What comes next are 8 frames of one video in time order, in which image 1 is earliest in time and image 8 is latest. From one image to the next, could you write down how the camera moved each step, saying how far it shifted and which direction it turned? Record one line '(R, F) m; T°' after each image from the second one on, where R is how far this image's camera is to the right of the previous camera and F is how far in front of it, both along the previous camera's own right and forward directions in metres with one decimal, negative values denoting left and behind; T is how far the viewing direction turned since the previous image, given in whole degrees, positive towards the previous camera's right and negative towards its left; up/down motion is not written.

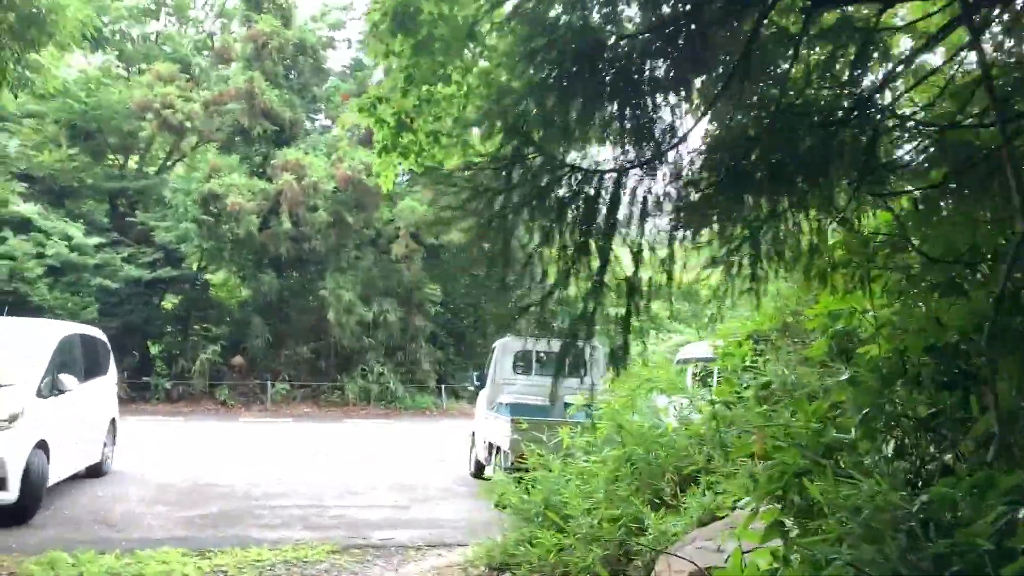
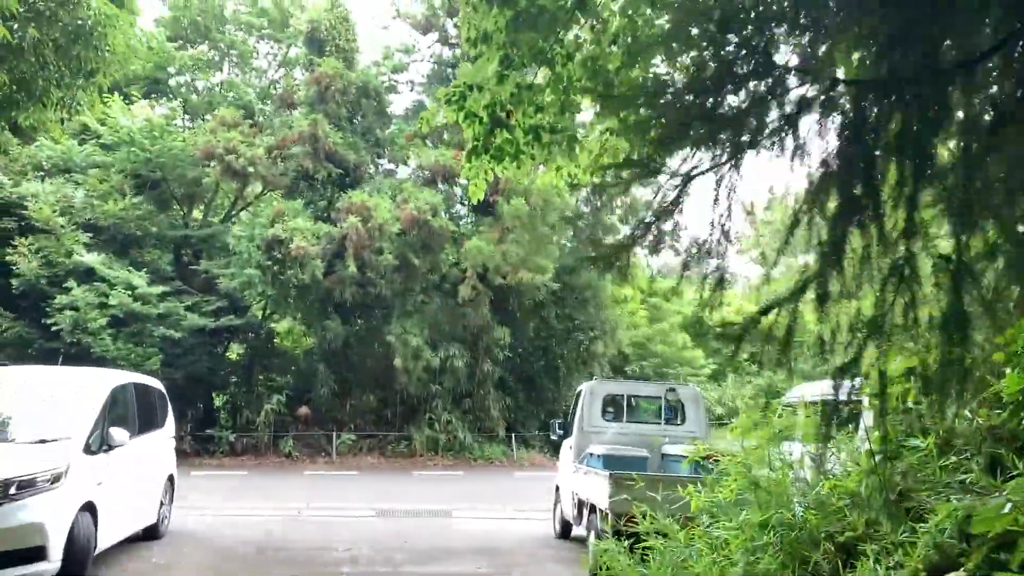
(-0.3, +0.9) m; -4°
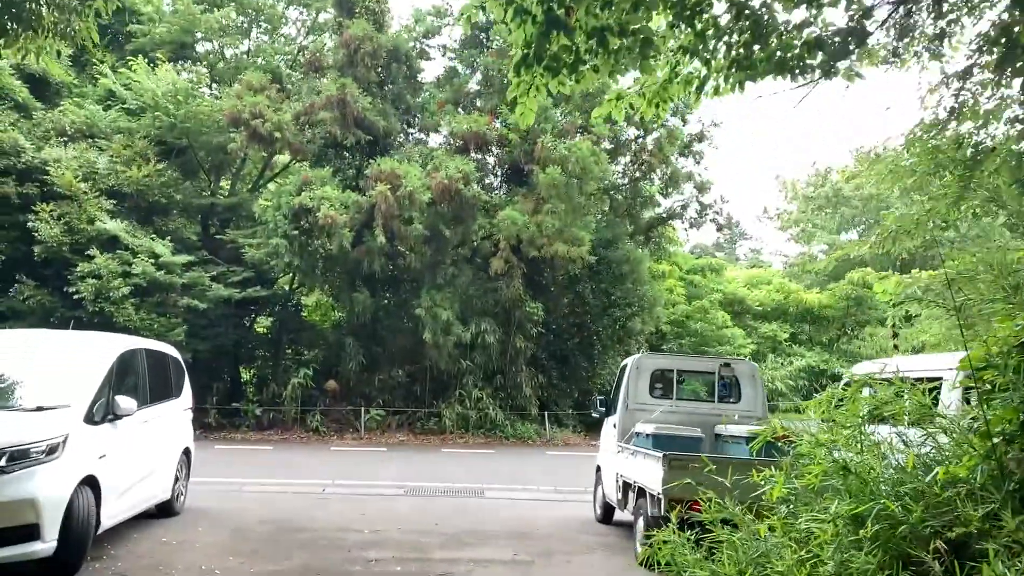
(-0.1, +0.7) m; -2°
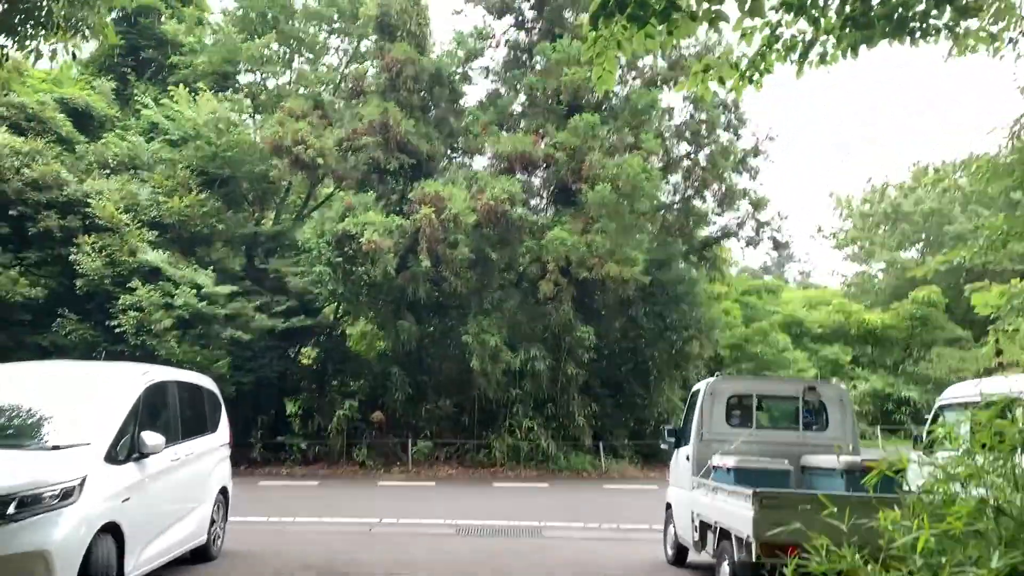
(-0.1, +0.7) m; -3°
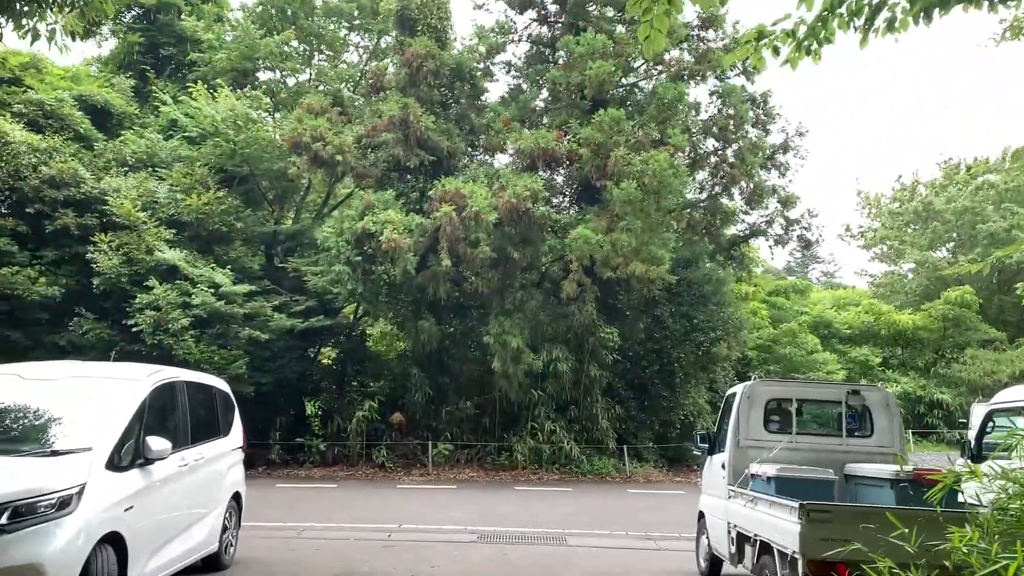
(0.0, +0.4) m; -1°
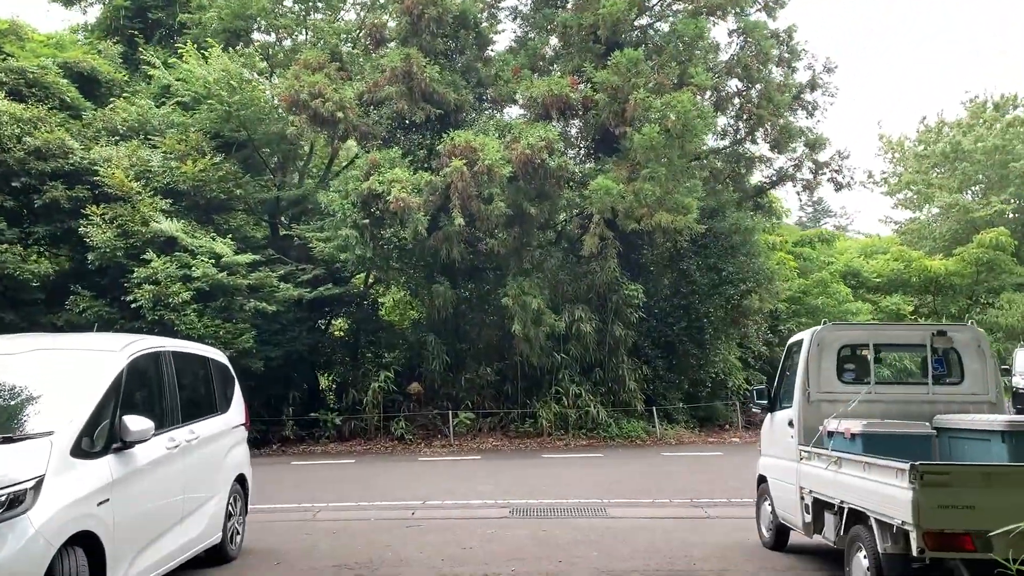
(-0.2, +0.9) m; -1°
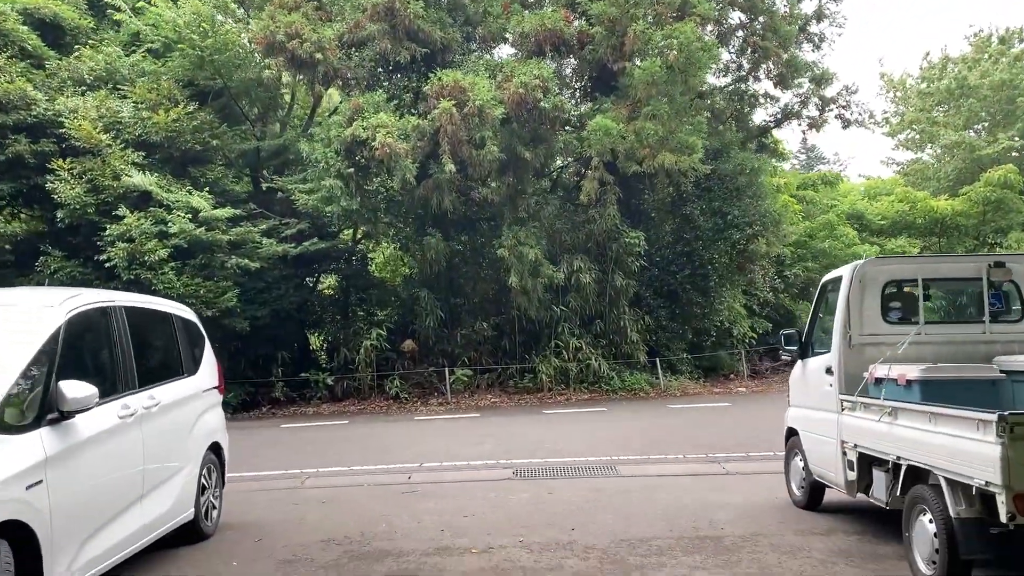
(0.0, +0.7) m; 0°
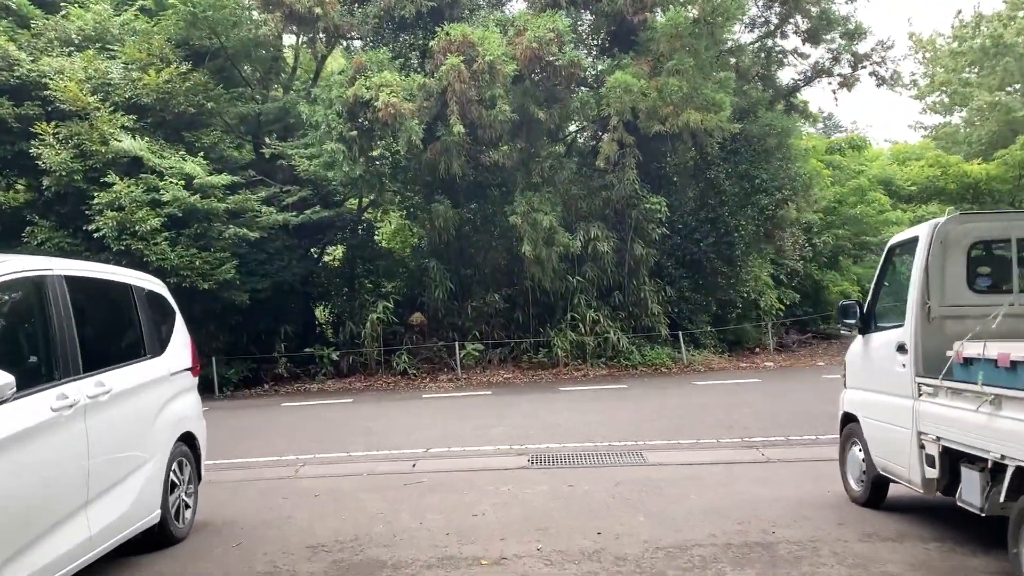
(0.0, +0.8) m; -1°
